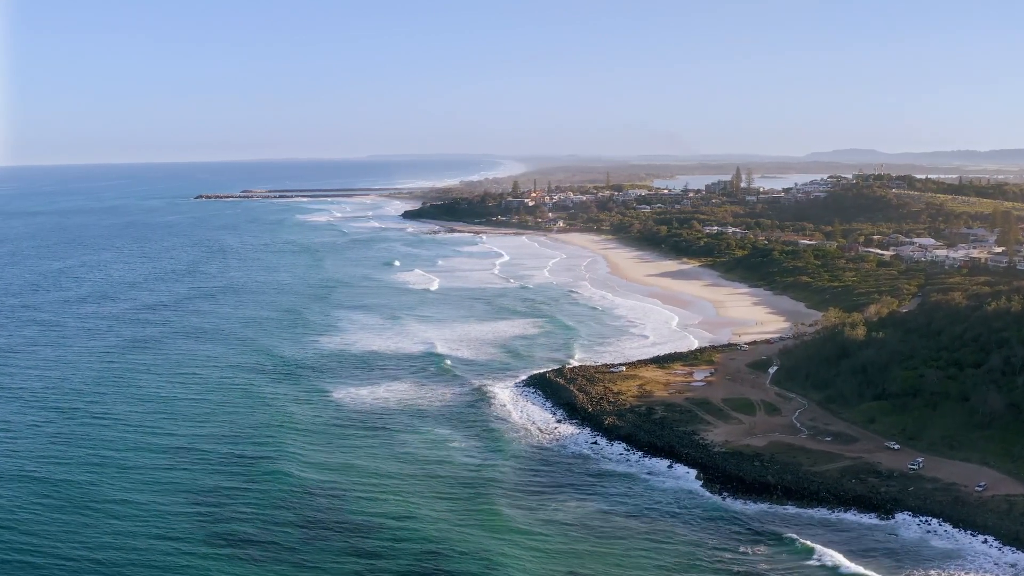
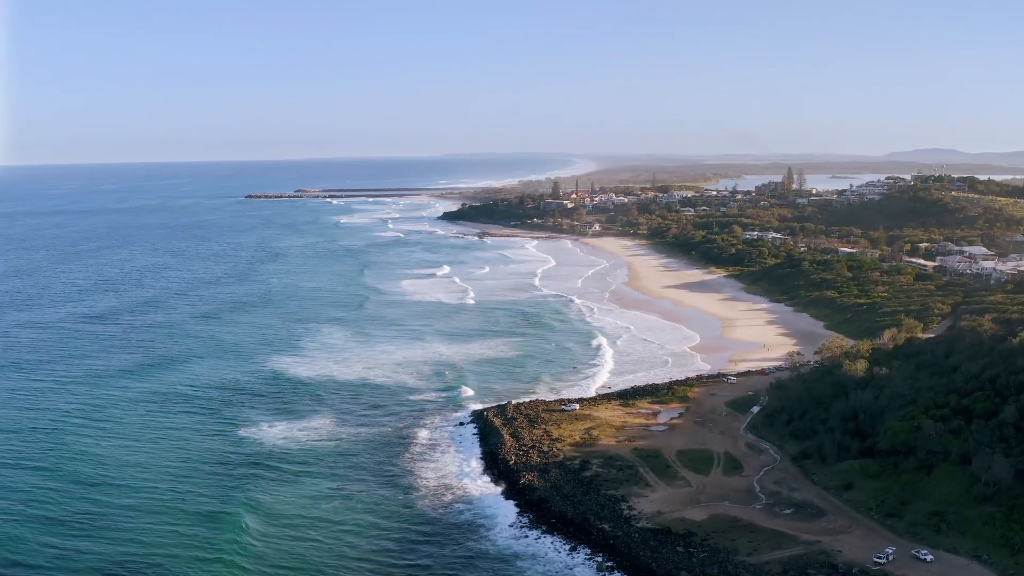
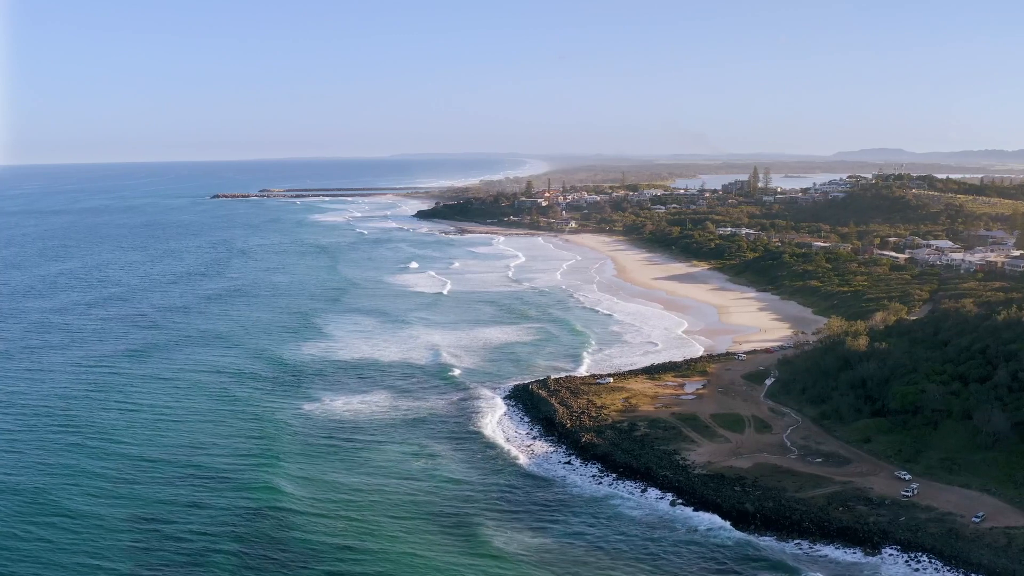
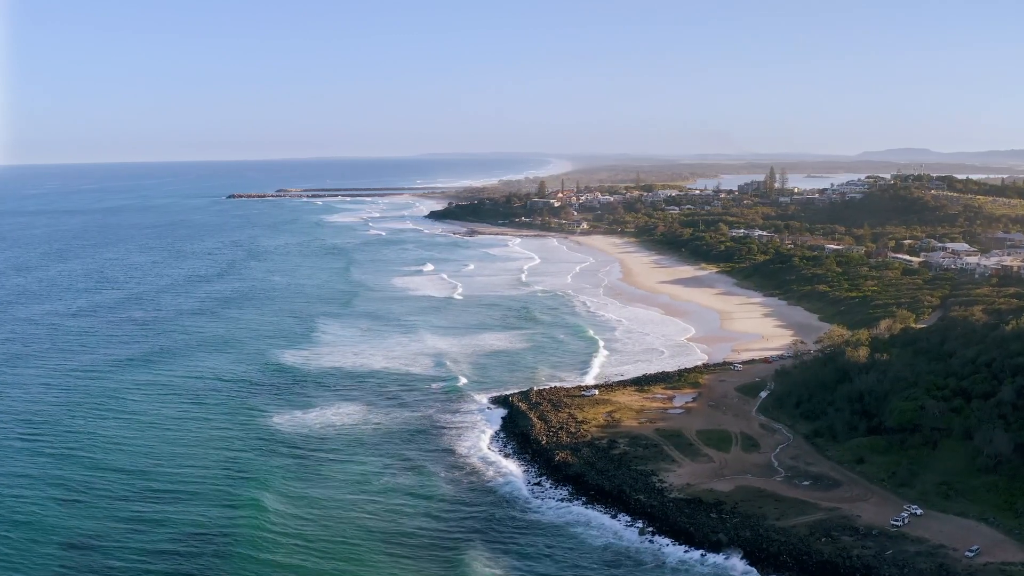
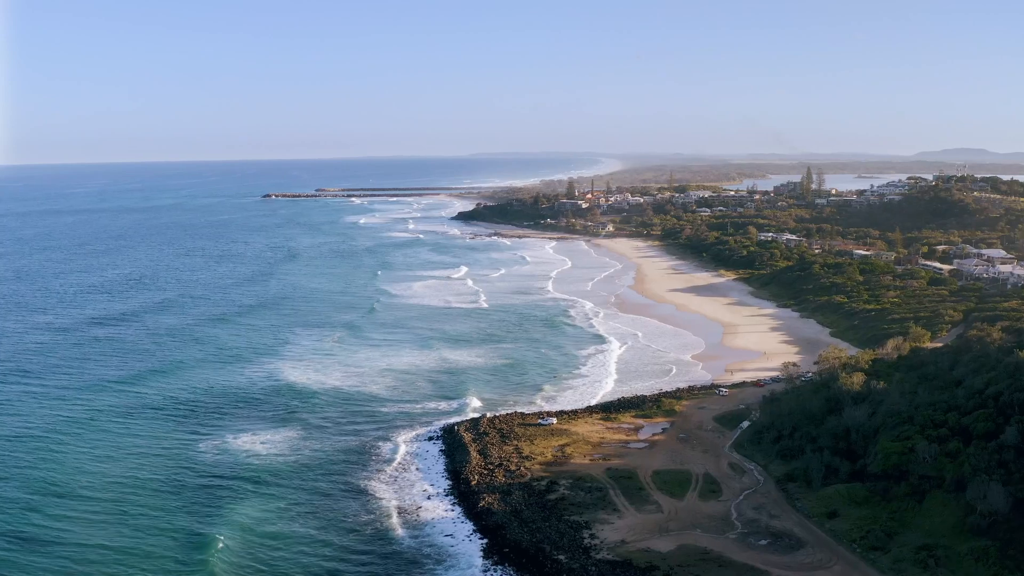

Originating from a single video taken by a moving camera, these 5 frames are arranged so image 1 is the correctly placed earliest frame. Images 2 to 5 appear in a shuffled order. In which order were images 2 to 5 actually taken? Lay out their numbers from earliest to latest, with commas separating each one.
3, 4, 2, 5
